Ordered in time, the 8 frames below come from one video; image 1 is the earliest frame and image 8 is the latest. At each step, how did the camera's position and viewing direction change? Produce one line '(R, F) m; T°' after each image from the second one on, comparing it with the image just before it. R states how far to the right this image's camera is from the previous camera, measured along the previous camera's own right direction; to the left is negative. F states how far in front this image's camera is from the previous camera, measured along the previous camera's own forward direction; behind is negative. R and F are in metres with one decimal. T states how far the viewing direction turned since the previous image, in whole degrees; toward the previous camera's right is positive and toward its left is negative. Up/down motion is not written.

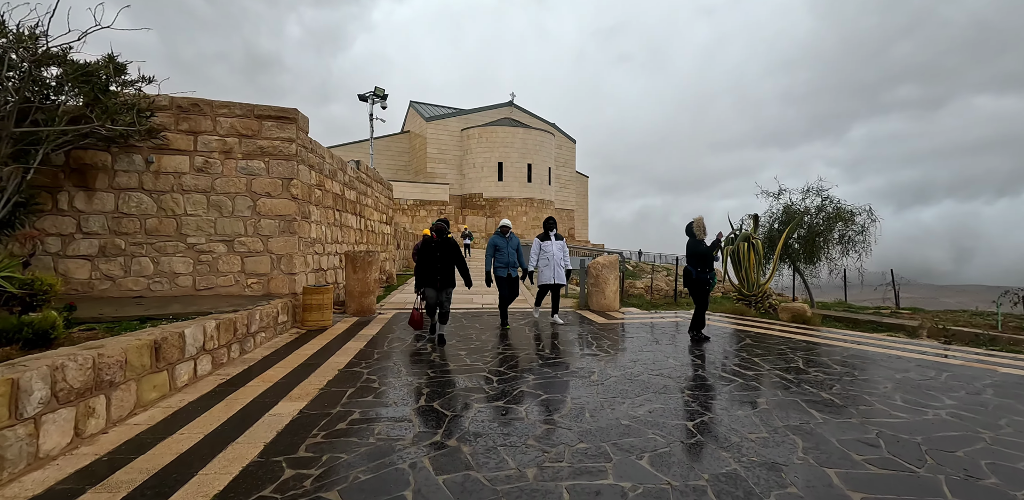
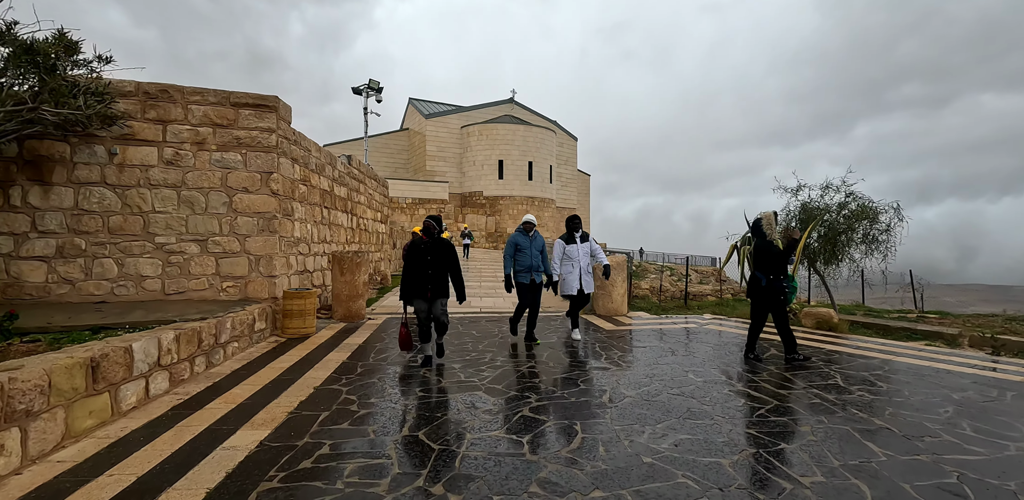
(0.0, +0.6) m; 0°
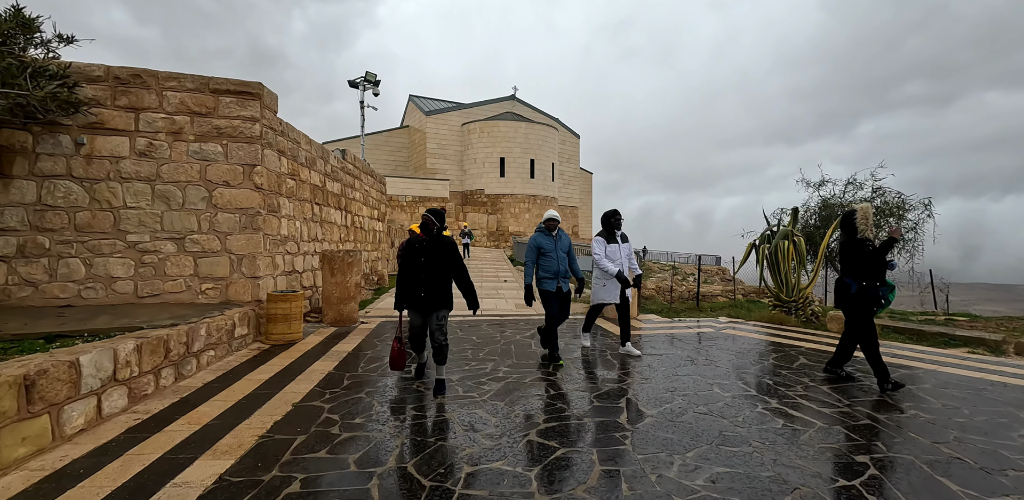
(0.0, +0.5) m; 0°
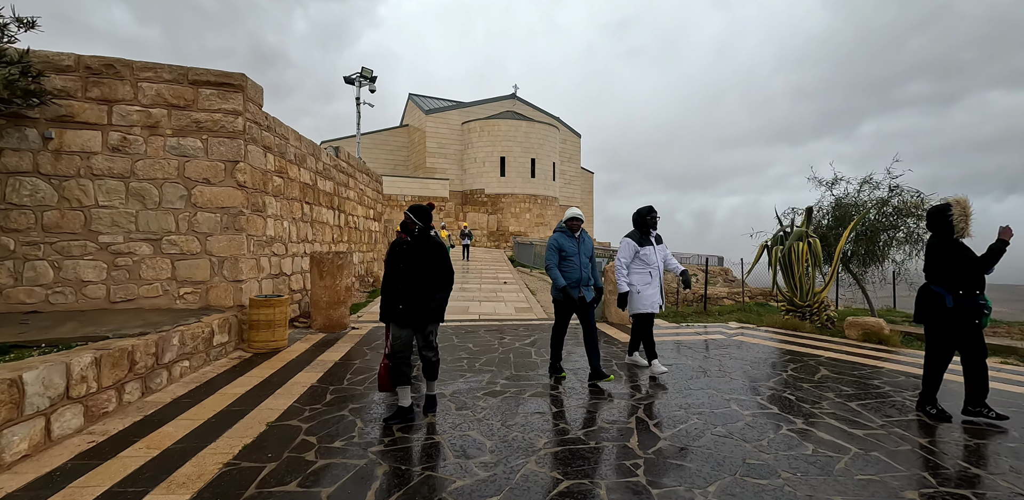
(0.0, +0.4) m; 0°
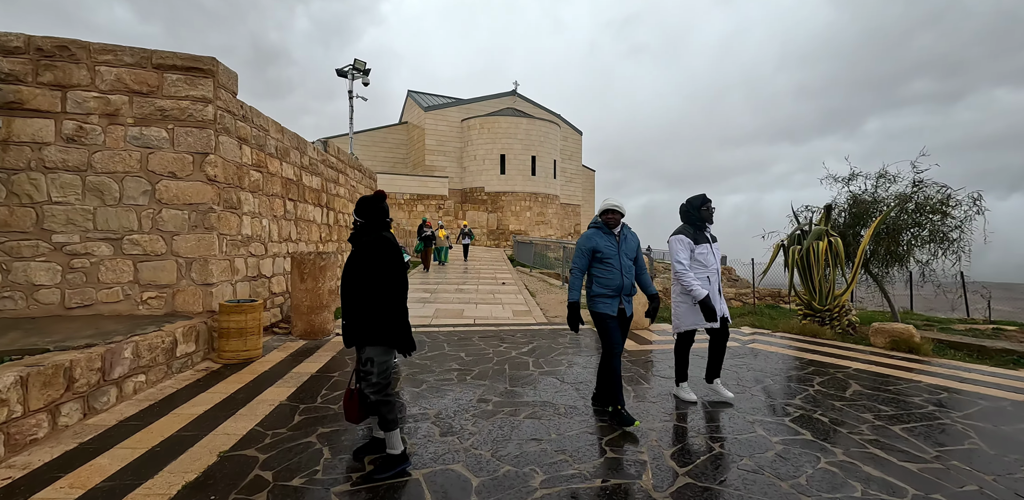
(+0.1, +0.5) m; 0°
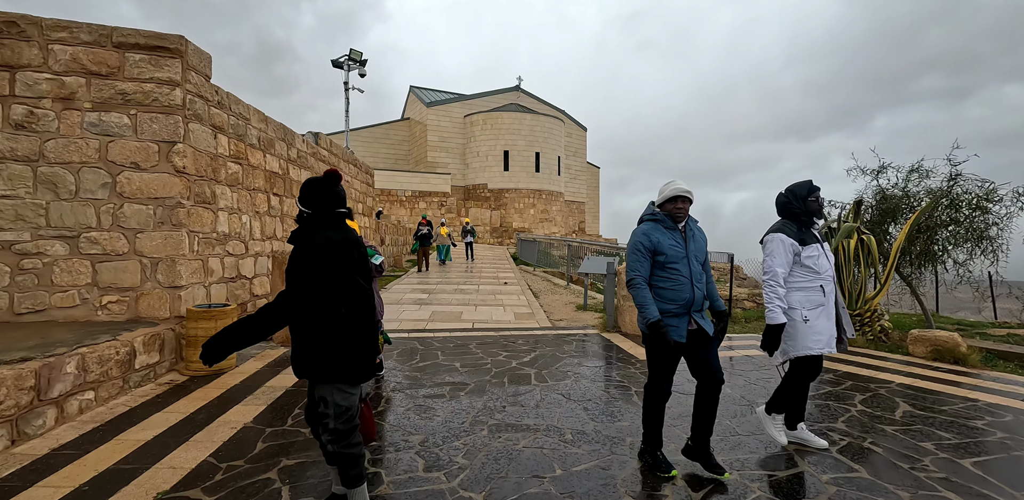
(0.0, +0.5) m; 0°
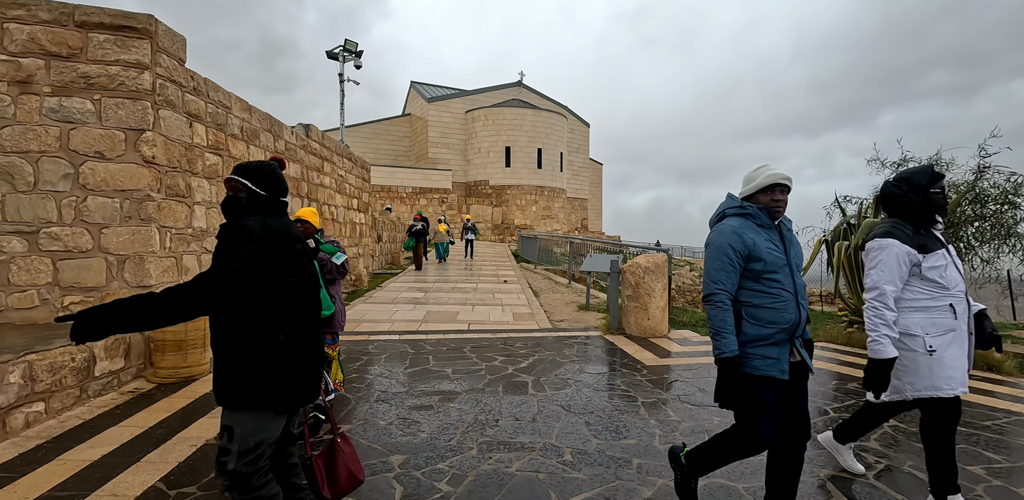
(+0.1, +0.4) m; 0°
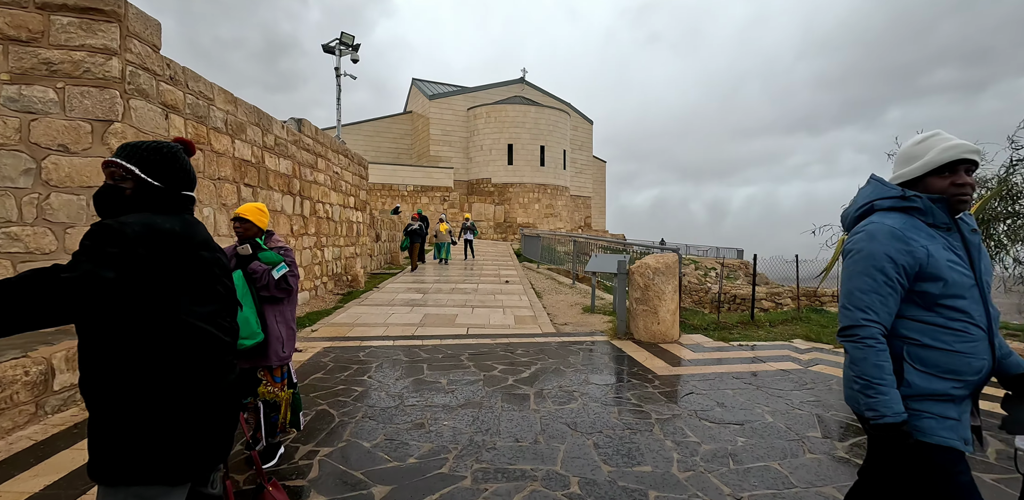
(0.0, +0.3) m; 0°
